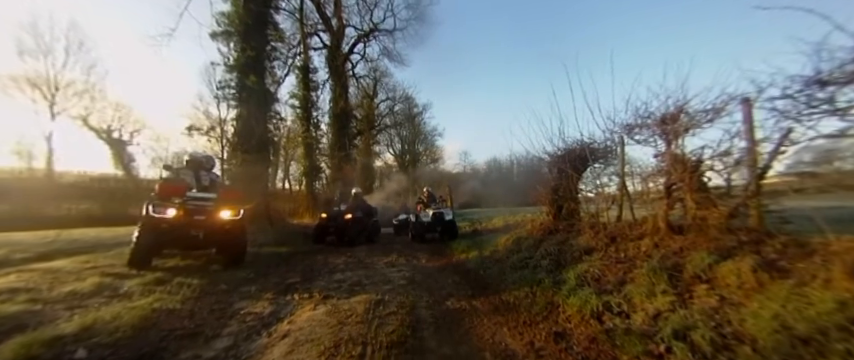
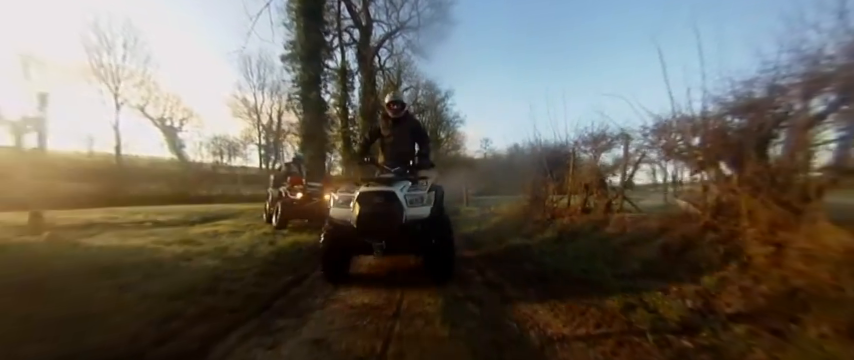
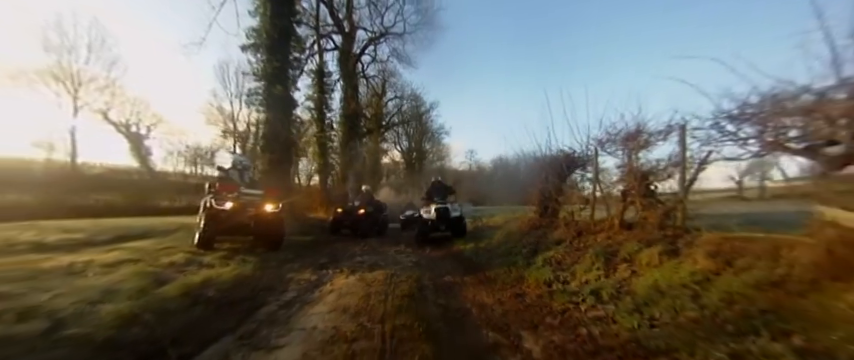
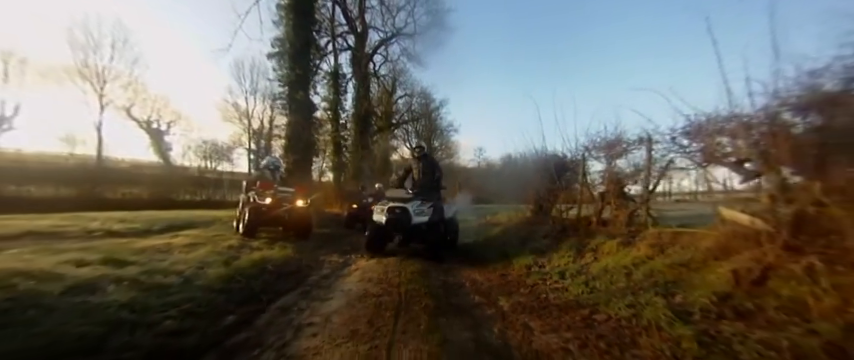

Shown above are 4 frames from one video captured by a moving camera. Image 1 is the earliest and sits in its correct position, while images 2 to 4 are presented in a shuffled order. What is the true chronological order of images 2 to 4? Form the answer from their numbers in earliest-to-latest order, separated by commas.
3, 4, 2
